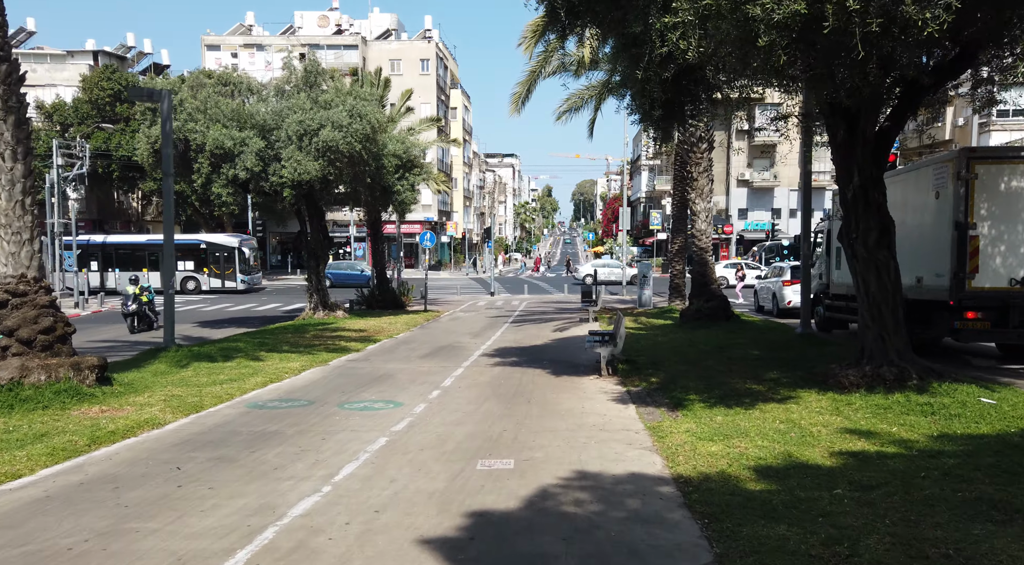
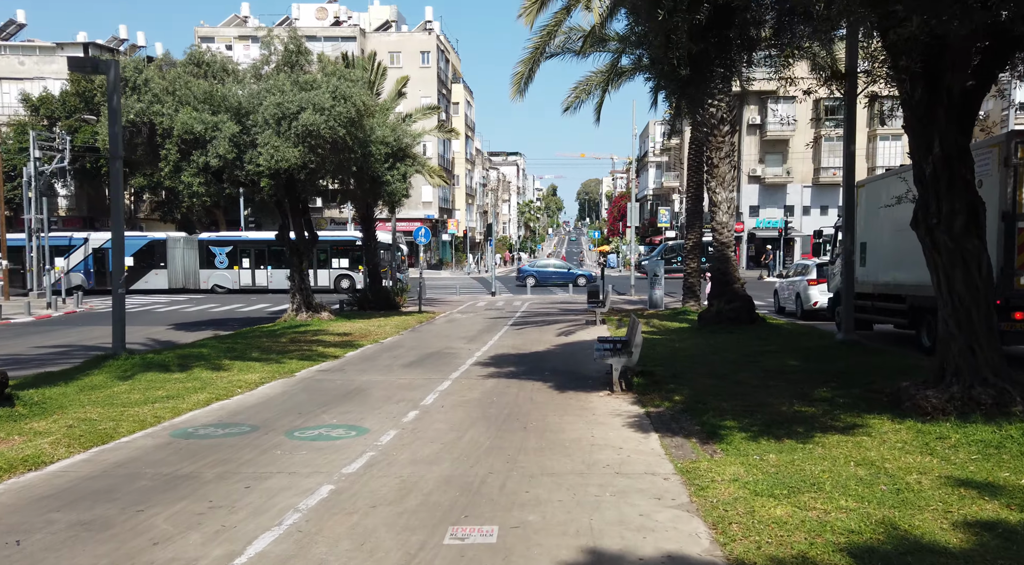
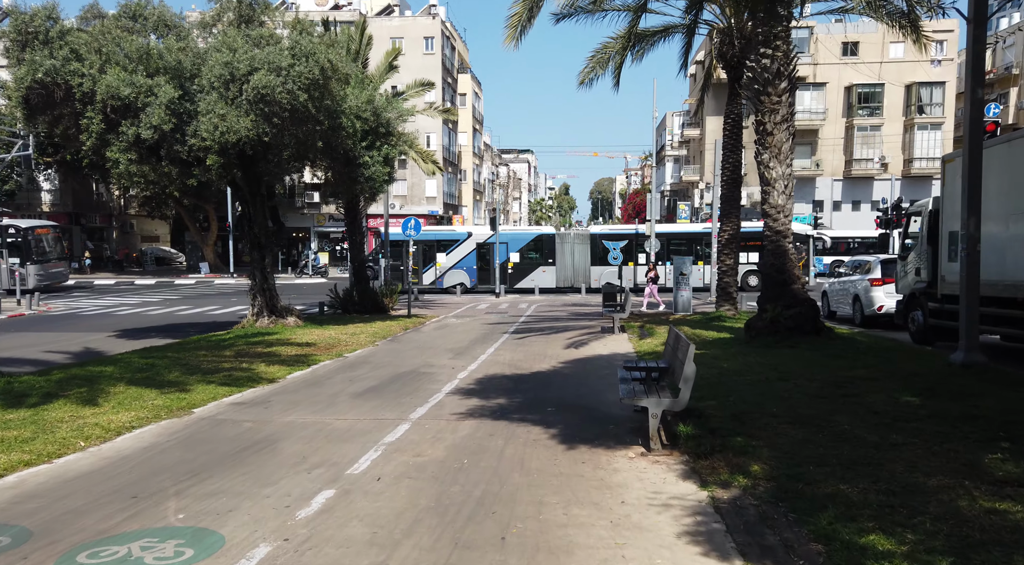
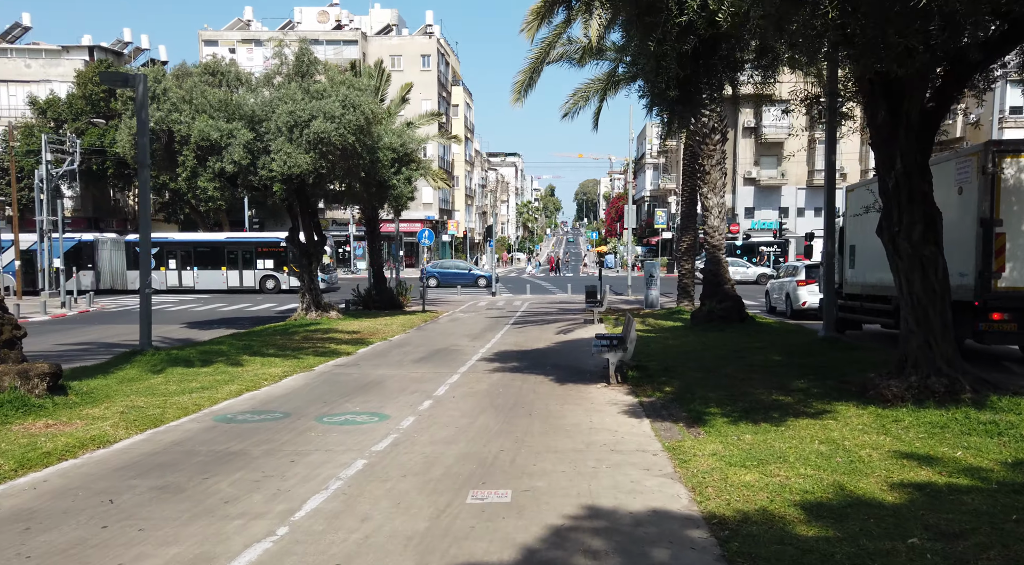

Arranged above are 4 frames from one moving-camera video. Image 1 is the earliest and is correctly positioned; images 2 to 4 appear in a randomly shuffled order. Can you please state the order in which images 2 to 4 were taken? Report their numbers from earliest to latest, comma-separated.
4, 2, 3
